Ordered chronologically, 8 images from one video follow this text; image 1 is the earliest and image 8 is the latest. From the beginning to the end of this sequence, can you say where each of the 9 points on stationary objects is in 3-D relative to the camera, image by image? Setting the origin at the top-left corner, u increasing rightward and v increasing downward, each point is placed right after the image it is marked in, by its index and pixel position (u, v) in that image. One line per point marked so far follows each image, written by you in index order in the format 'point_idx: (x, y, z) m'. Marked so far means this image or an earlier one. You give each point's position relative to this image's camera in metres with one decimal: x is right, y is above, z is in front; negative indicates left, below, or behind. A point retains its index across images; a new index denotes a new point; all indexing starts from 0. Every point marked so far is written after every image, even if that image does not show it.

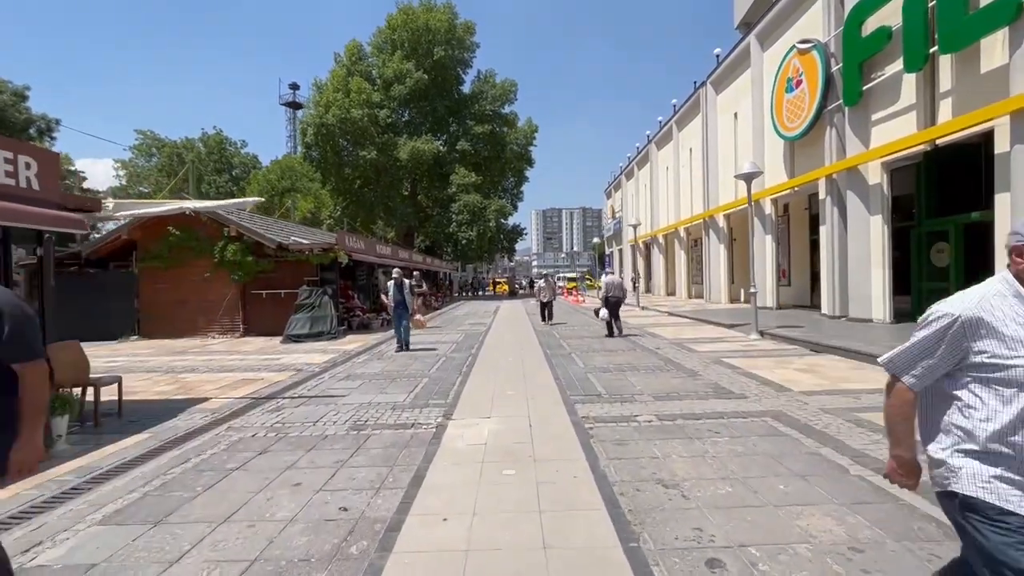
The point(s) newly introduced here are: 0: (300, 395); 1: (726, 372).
0: (-3.7, -1.9, +8.6) m
1: (+4.1, -1.6, +9.4) m
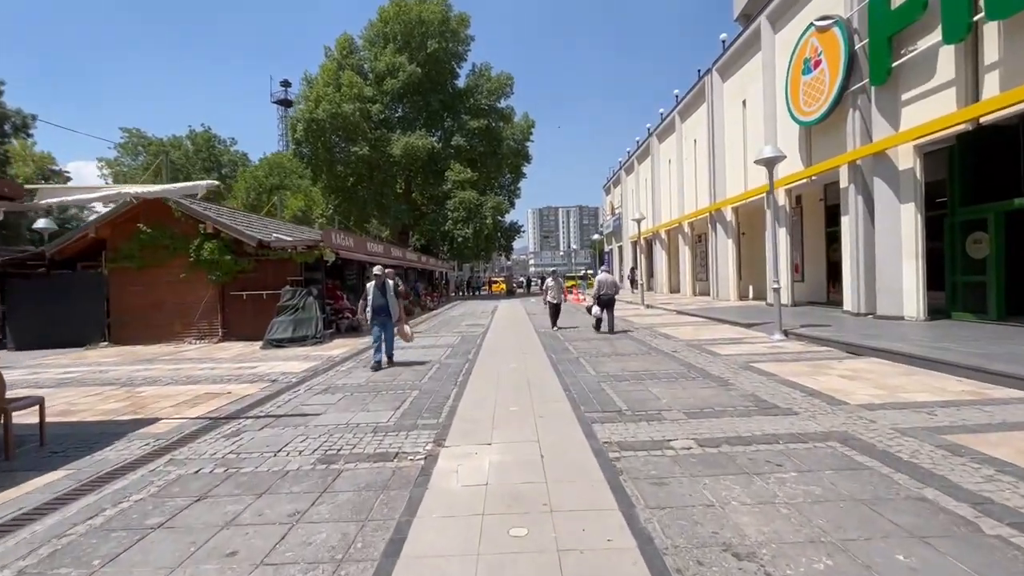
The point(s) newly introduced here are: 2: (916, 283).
0: (-3.7, -1.9, +7.3) m
1: (+4.2, -1.5, +8.2) m
2: (+11.0, +0.1, +13.3) m
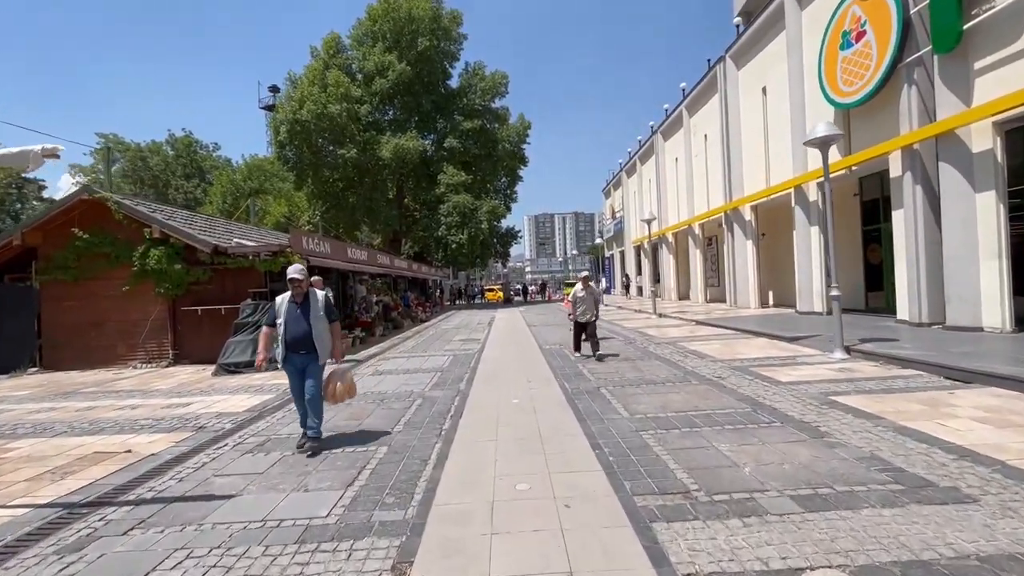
0: (-3.6, -2.1, +4.9) m
1: (+4.2, -1.7, +5.9) m
2: (+11.0, 0.0, +11.1) m
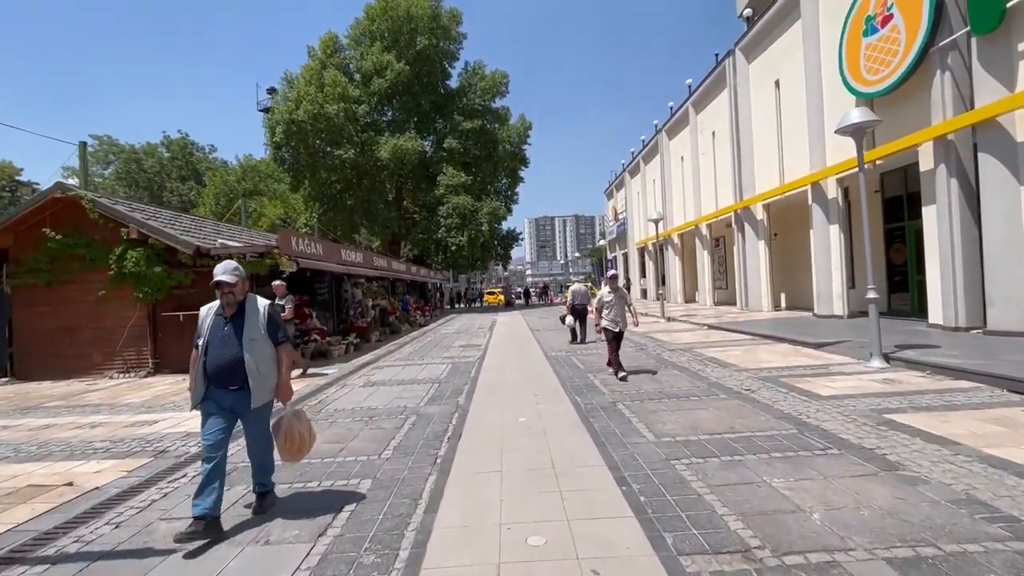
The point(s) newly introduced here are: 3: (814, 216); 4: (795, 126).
0: (-3.5, -2.1, +3.9) m
1: (+4.3, -1.7, +4.9) m
2: (+11.1, 0.0, +10.1) m
3: (+10.9, +2.6, +17.7) m
4: (+11.1, +6.3, +19.1) m
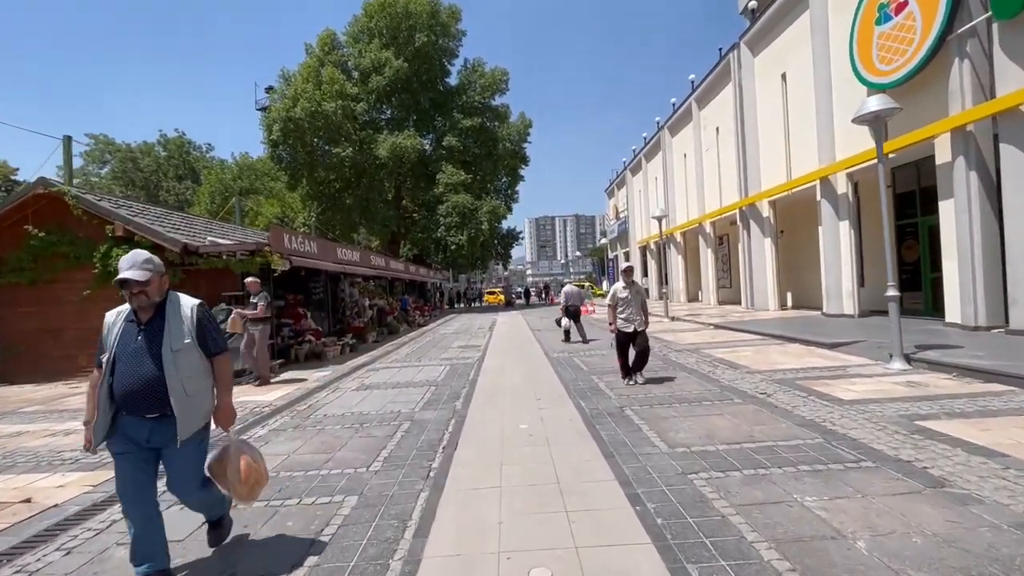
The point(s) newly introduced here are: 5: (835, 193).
0: (-3.5, -2.1, +3.5) m
1: (+4.3, -1.6, +4.4) m
2: (+11.1, +0.1, +9.6) m
3: (+10.9, +2.7, +17.2) m
4: (+11.1, +6.4, +18.6) m
5: (+11.1, +3.3, +16.8) m
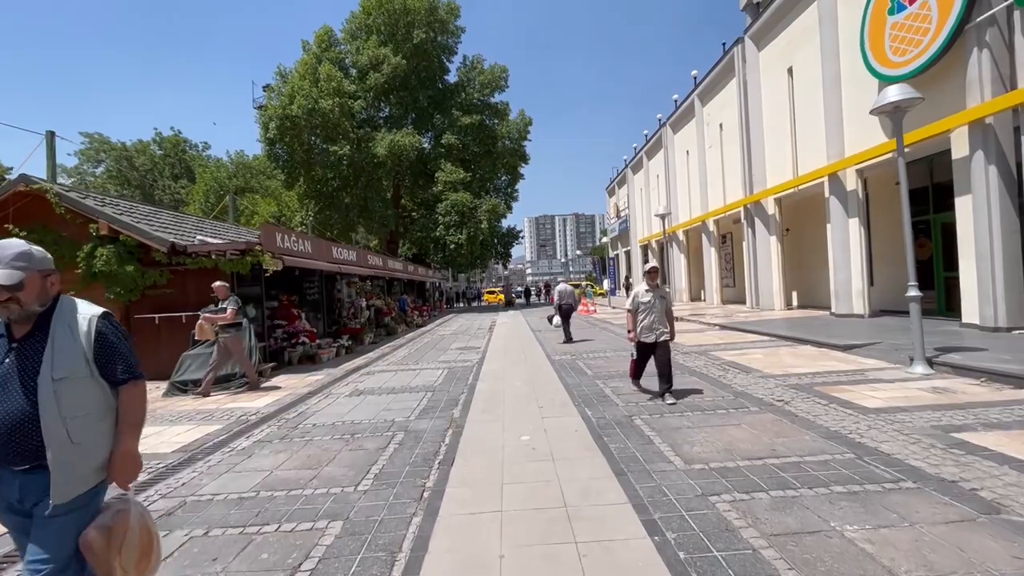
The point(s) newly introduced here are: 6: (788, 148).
0: (-3.5, -2.1, +3.0) m
1: (+4.4, -1.6, +4.0) m
2: (+11.1, +0.1, +9.2) m
3: (+10.9, +2.7, +16.7) m
4: (+11.1, +6.4, +18.1) m
5: (+11.1, +3.3, +16.3) m
6: (+11.2, +5.6, +19.7) m
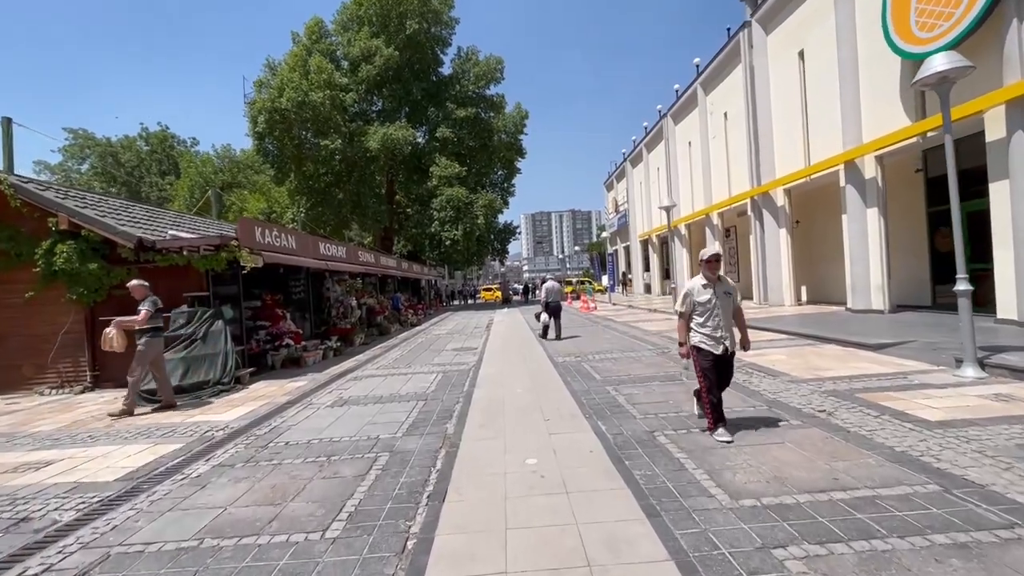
0: (-3.4, -2.1, +2.0) m
1: (+4.4, -1.6, +3.0) m
2: (+11.1, +0.2, +8.3) m
3: (+10.9, +2.9, +15.8) m
4: (+11.0, +6.6, +17.2) m
5: (+11.1, +3.5, +15.4) m
6: (+11.1, +5.8, +18.8) m
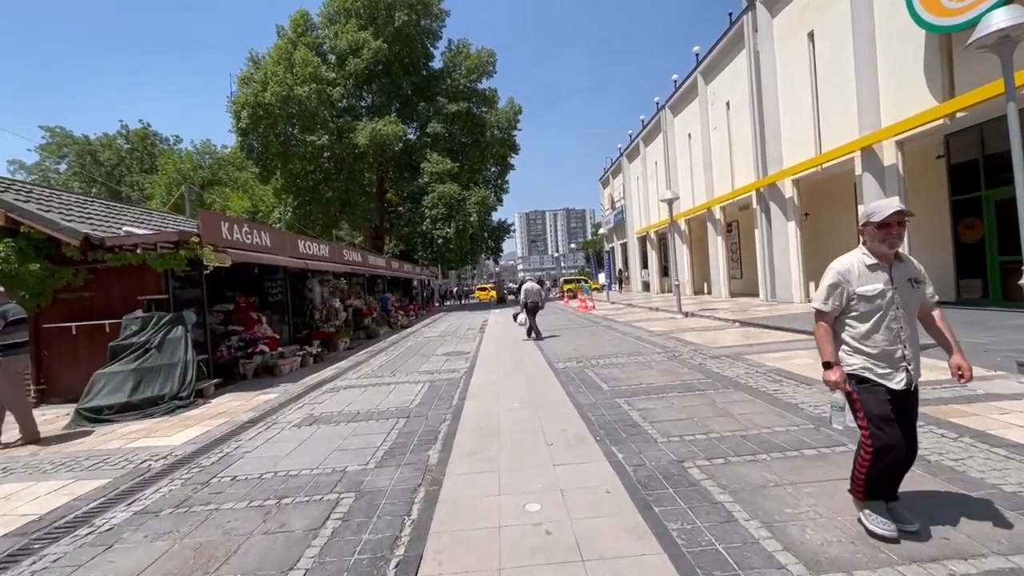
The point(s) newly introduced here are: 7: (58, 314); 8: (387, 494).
0: (-3.4, -2.2, +0.8) m
1: (+4.4, -1.5, +1.9) m
2: (+11.1, +0.4, +7.2) m
3: (+10.7, +3.0, +14.8) m
4: (+10.7, +6.7, +16.1) m
5: (+10.9, +3.6, +14.4) m
6: (+10.8, +6.0, +17.8) m
7: (-9.6, -0.5, +10.3) m
8: (-1.2, -1.9, +4.6) m
